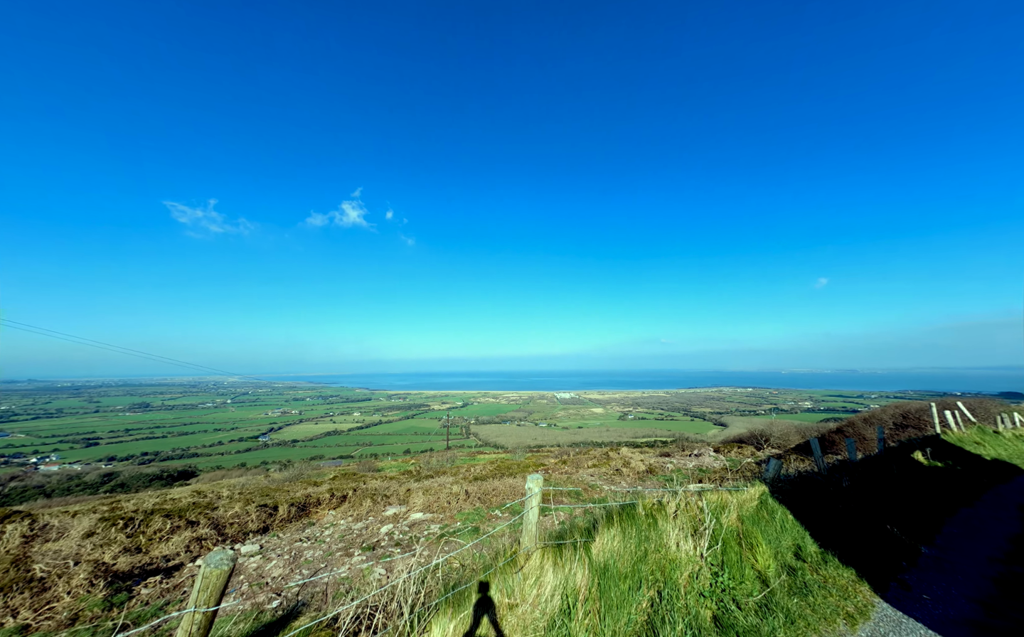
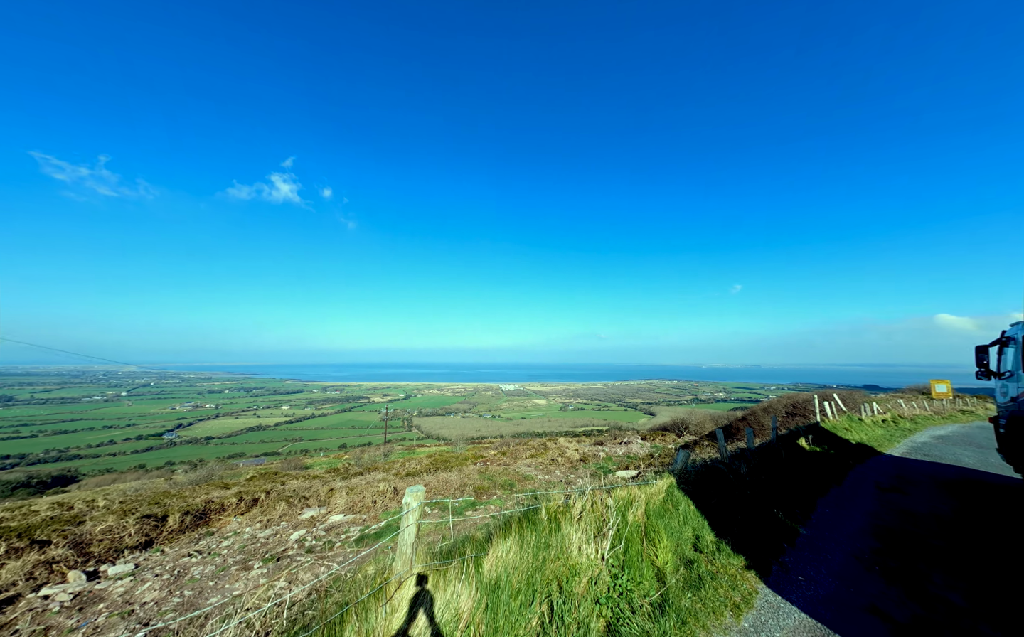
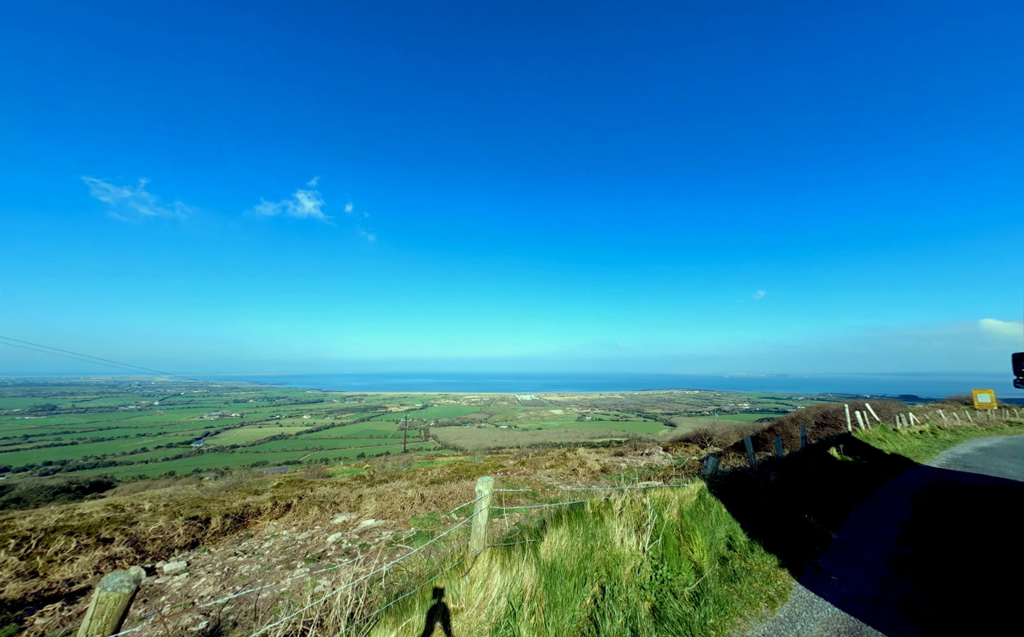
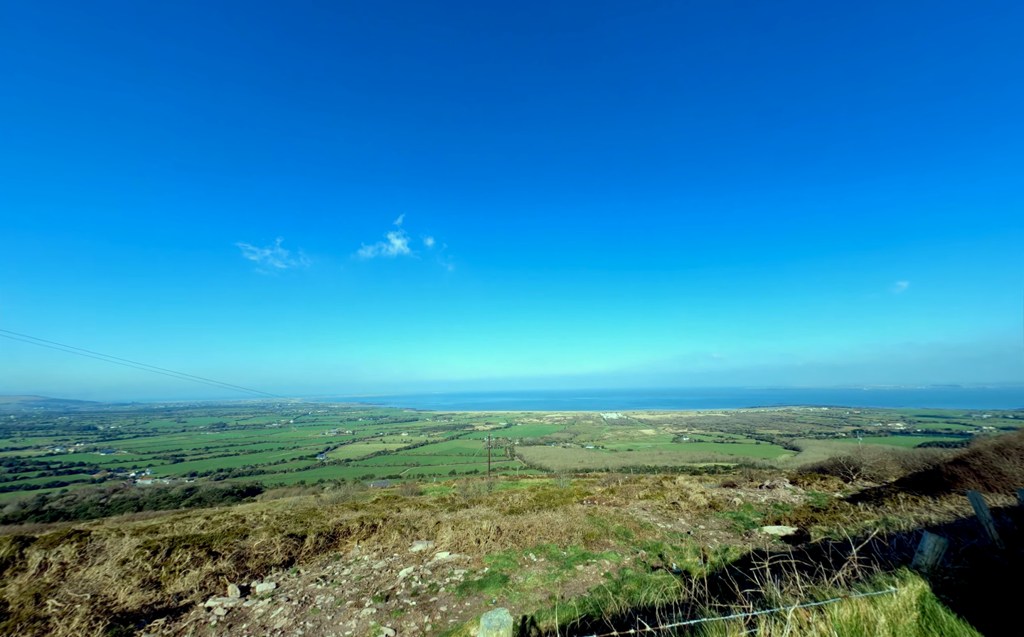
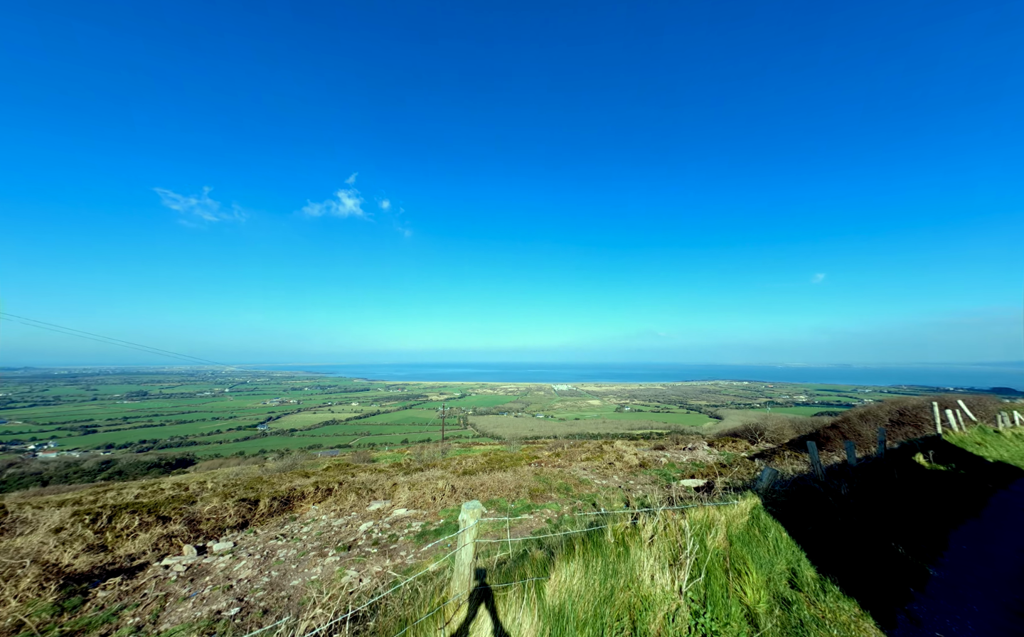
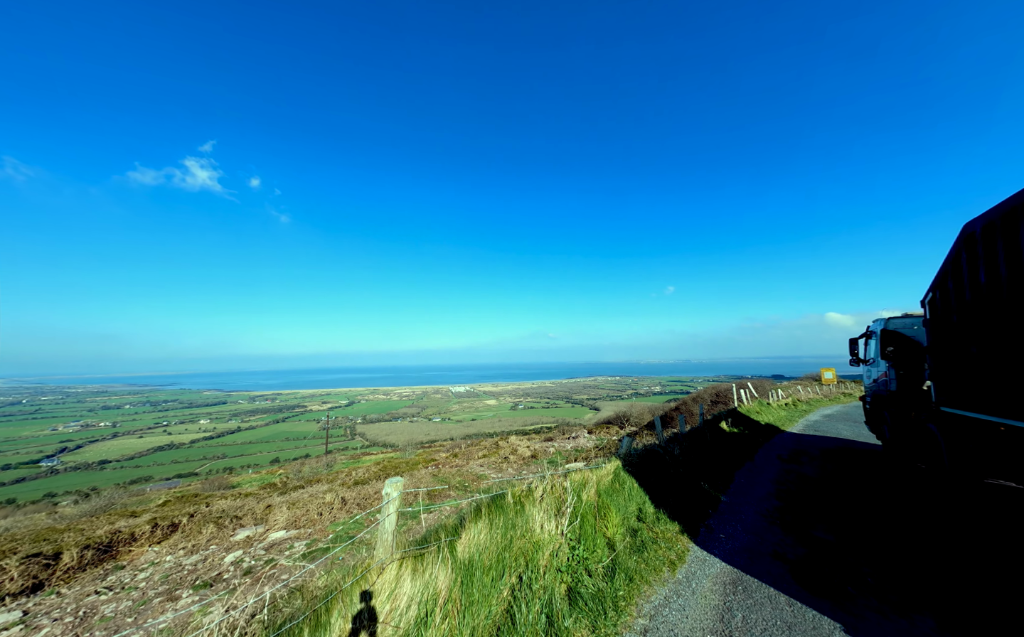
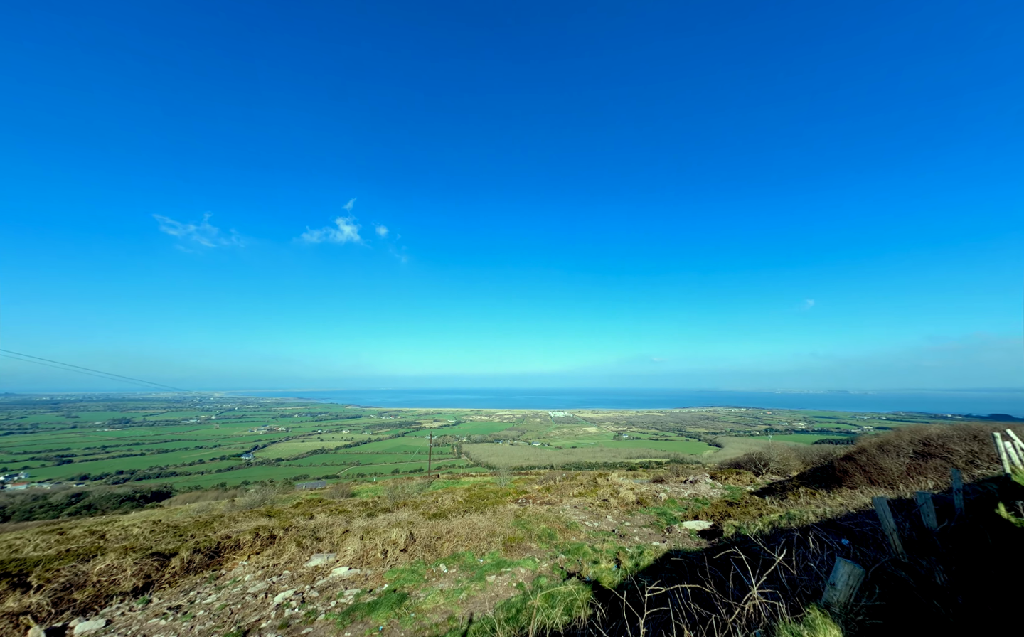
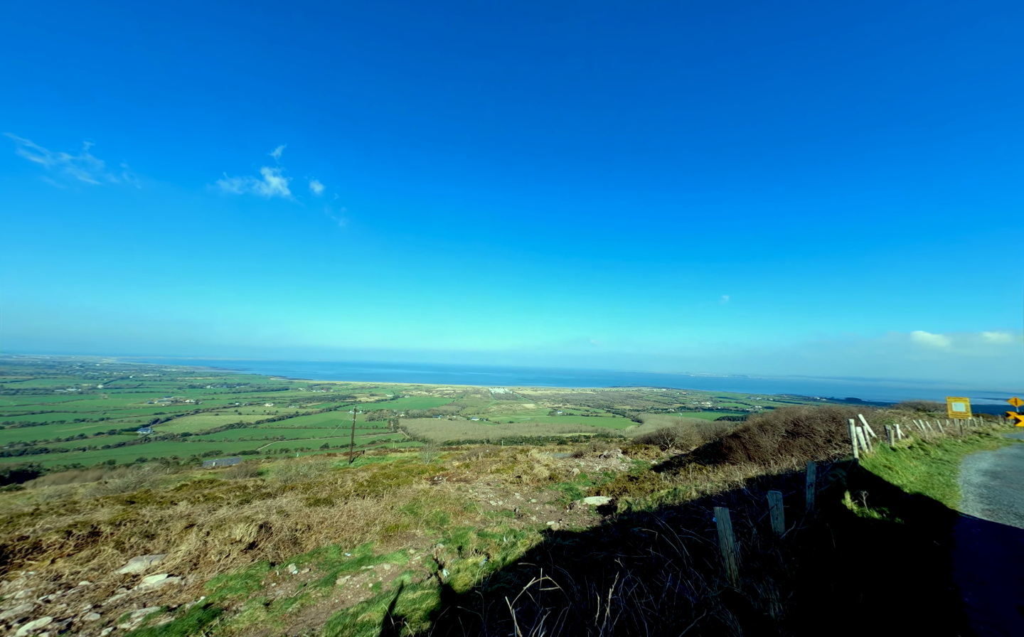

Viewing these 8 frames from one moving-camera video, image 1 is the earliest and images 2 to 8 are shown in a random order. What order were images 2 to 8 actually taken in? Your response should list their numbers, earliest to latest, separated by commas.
3, 6, 2, 5, 4, 7, 8
